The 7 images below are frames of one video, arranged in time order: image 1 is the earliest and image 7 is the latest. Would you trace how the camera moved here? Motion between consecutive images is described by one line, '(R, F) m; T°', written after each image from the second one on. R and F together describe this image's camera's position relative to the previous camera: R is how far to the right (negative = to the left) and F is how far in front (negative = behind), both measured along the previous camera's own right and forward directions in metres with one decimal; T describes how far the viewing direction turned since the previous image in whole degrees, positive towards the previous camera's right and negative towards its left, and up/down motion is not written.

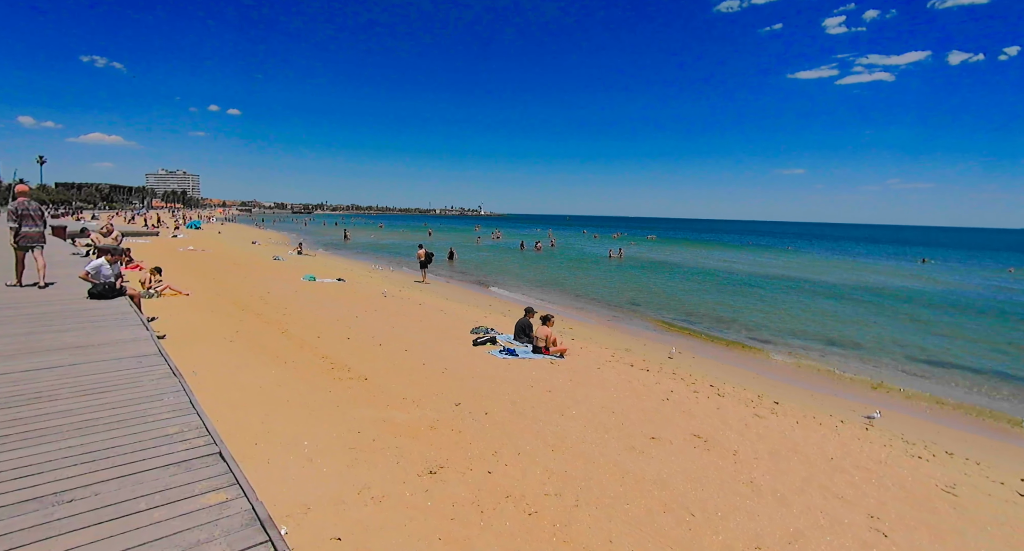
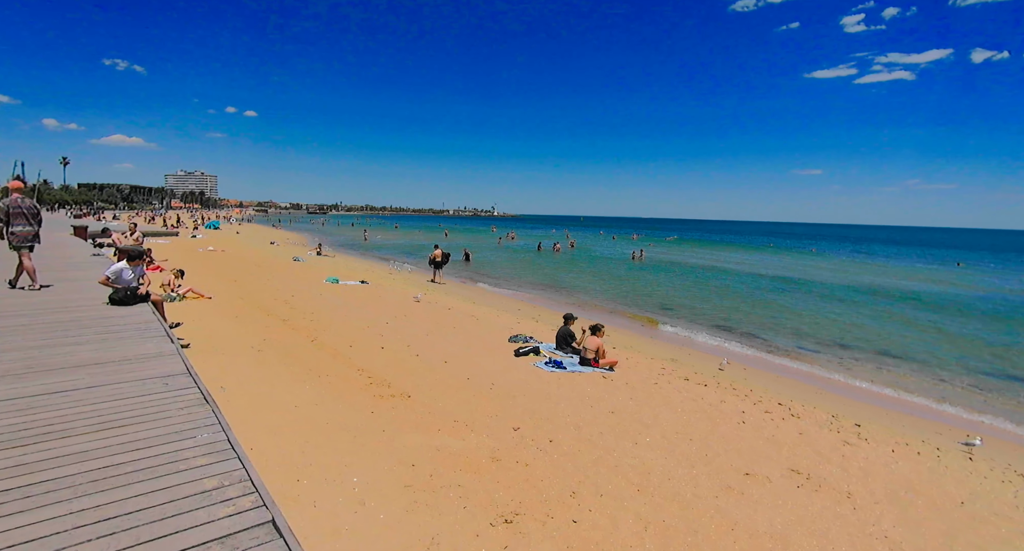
(-0.7, +0.9) m; -1°
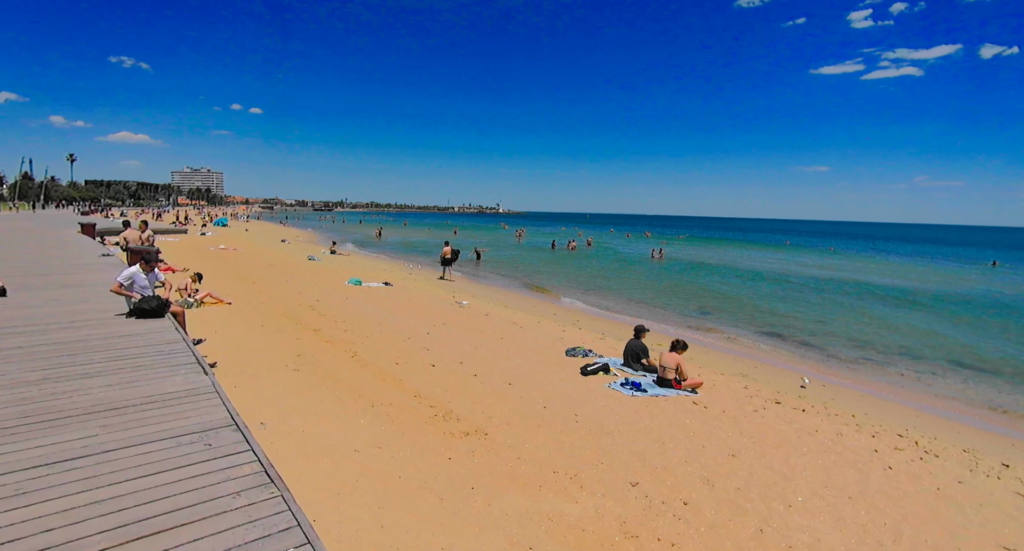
(-1.2, +1.4) m; 0°
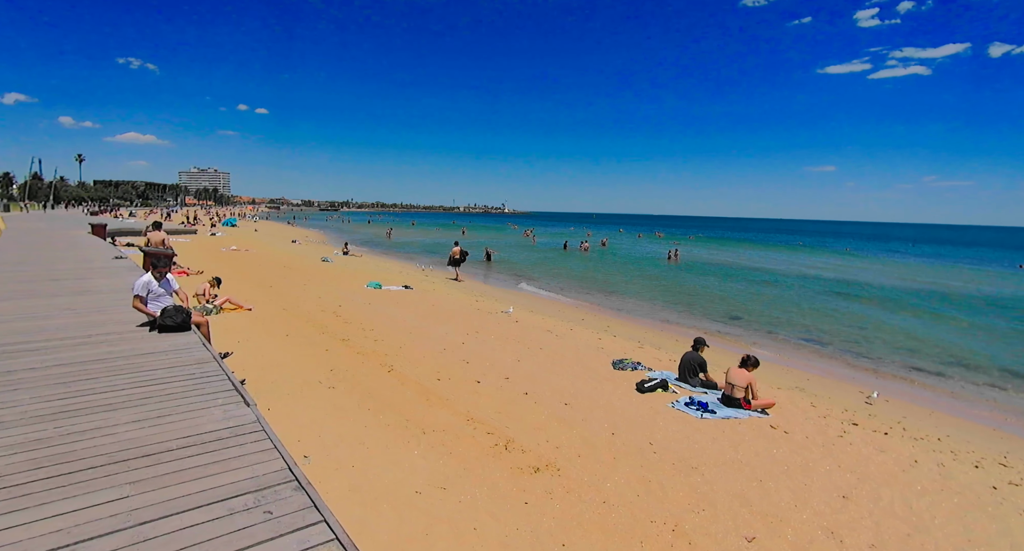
(-0.8, +0.8) m; -1°
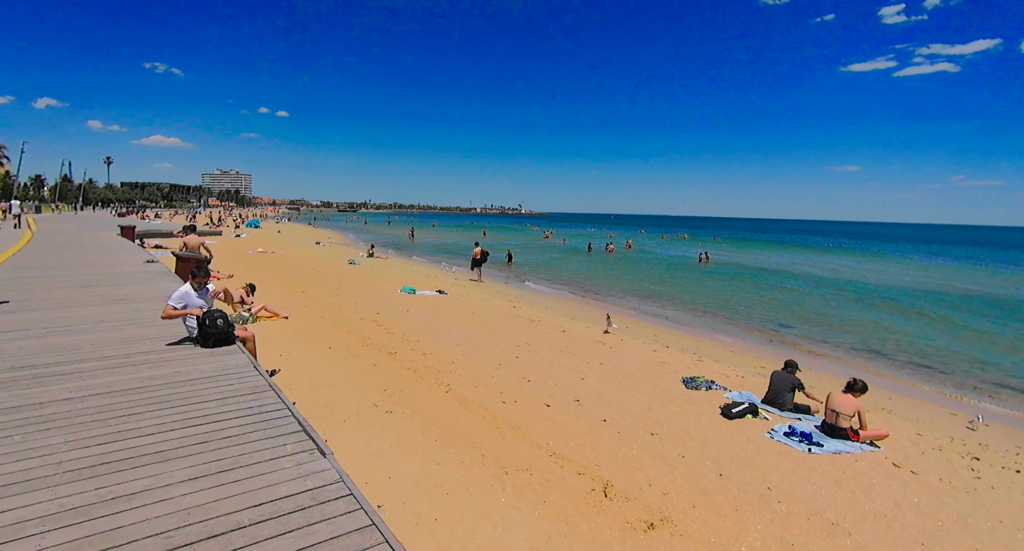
(-0.9, +0.9) m; -2°
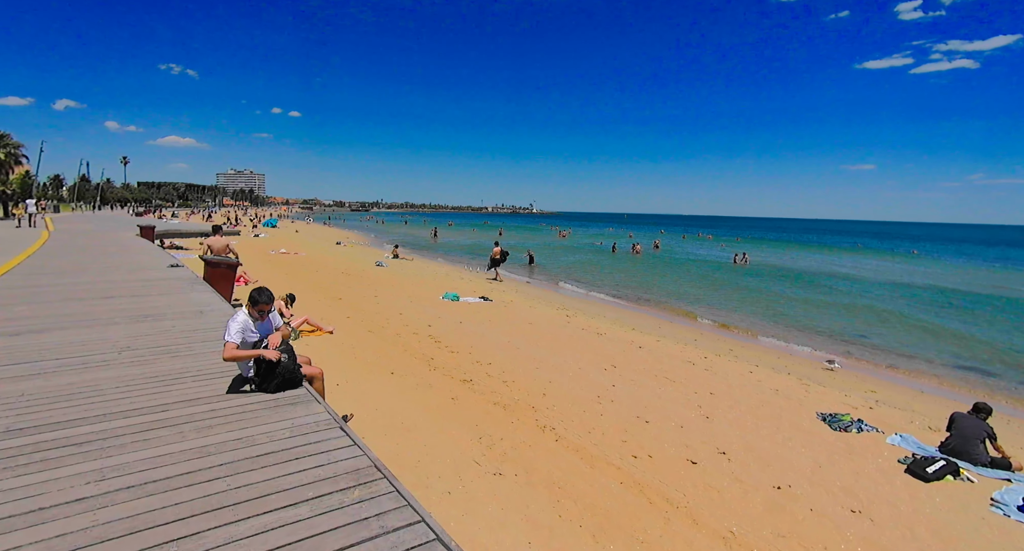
(-1.5, +1.7) m; -1°
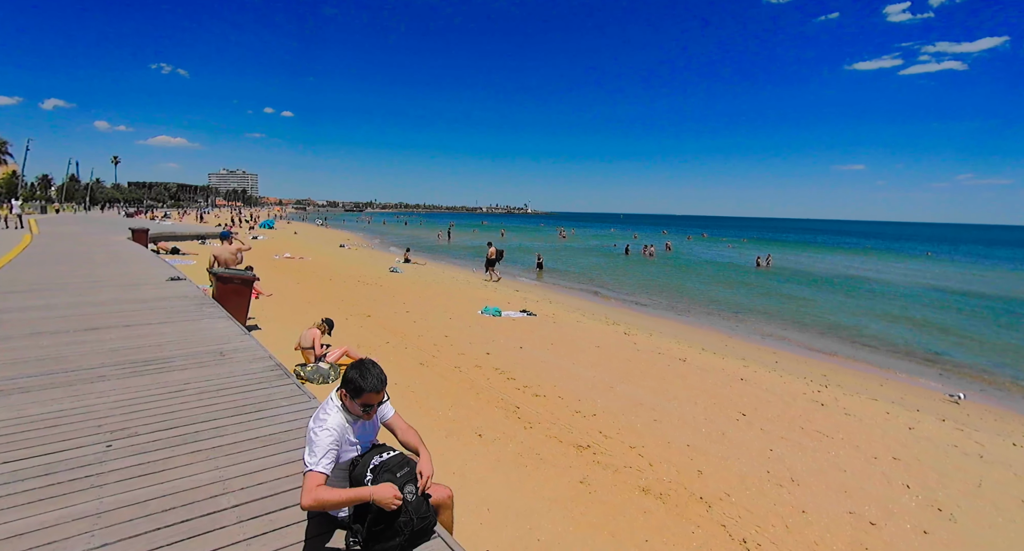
(-1.8, +2.3) m; +1°
